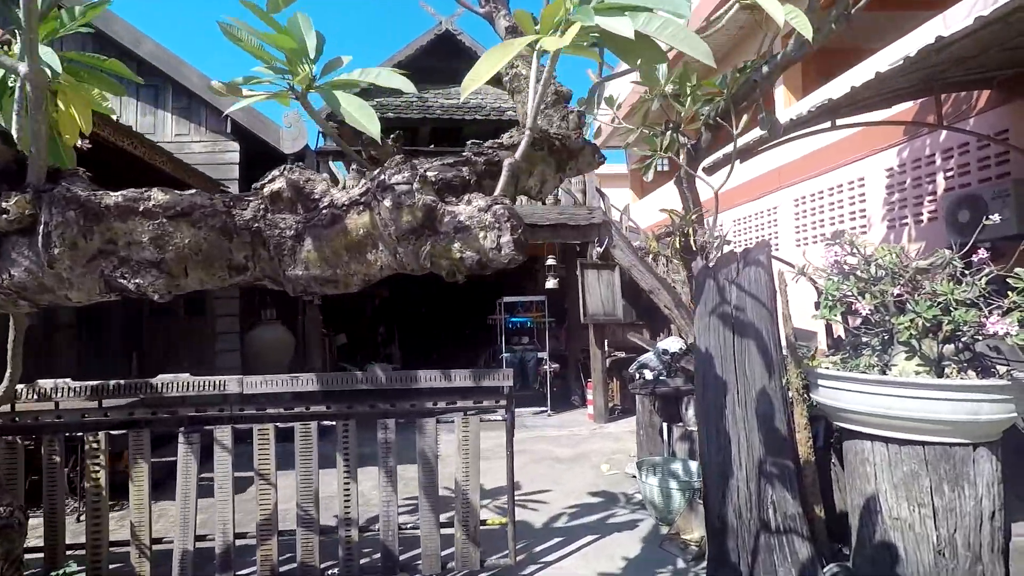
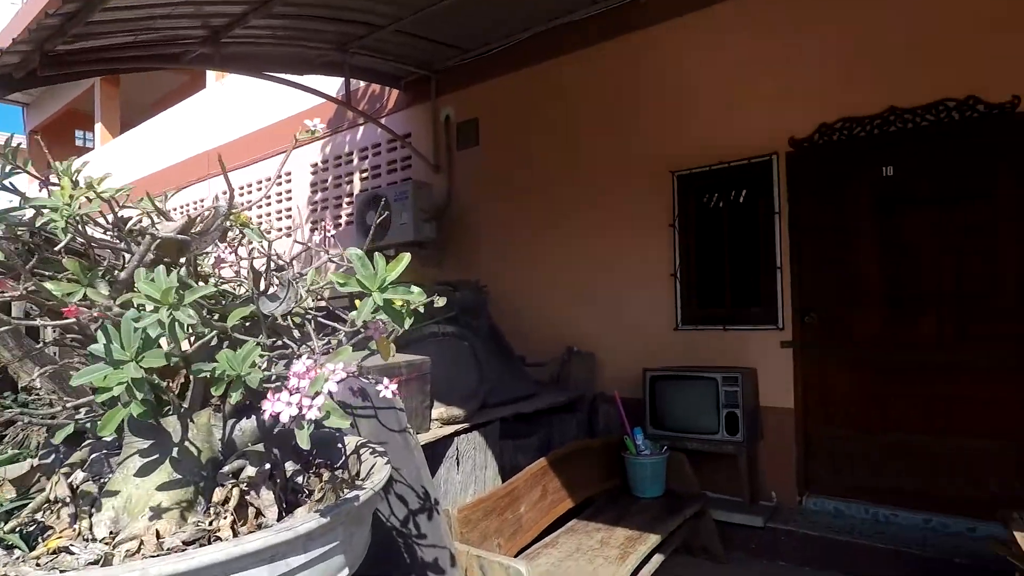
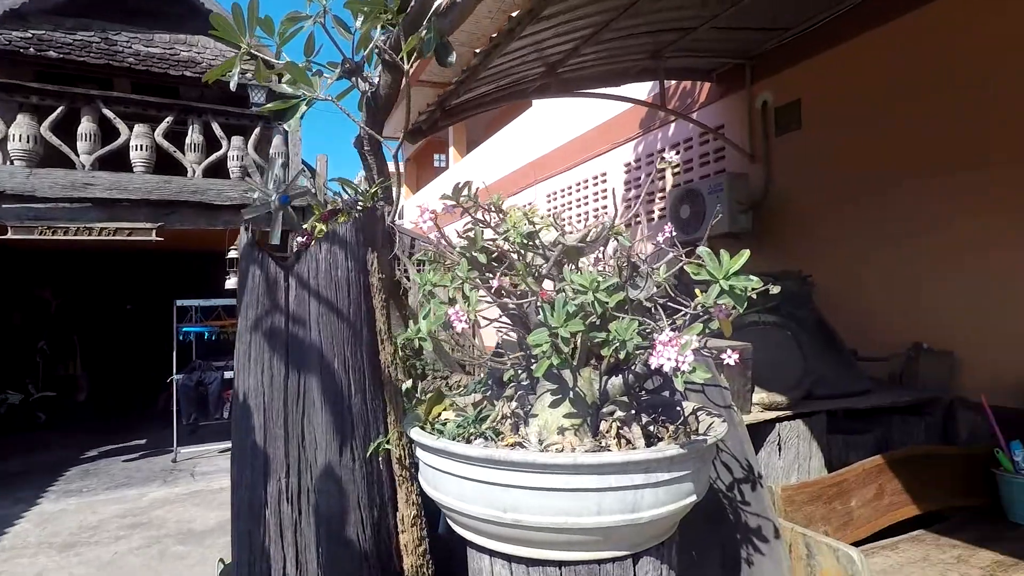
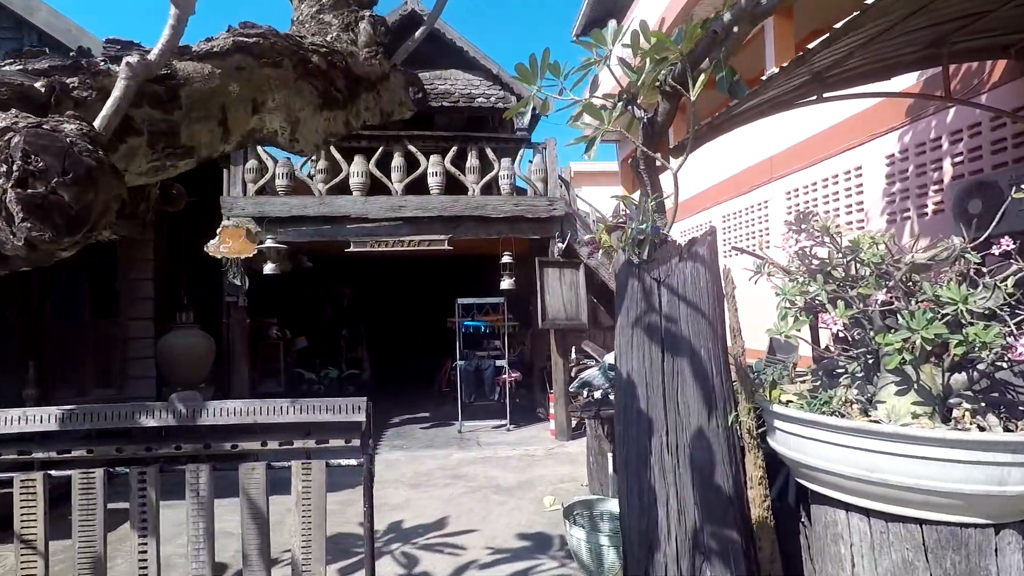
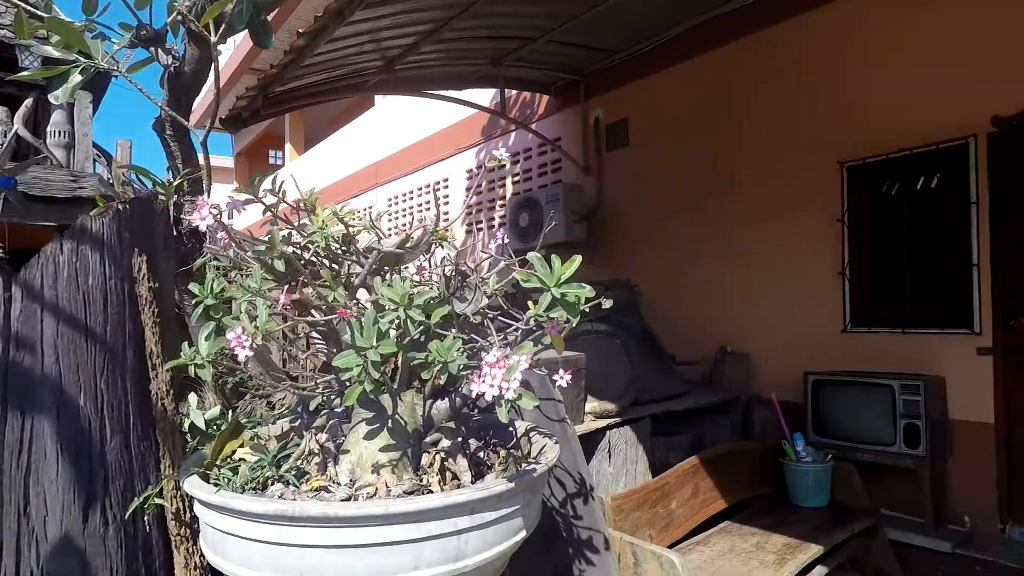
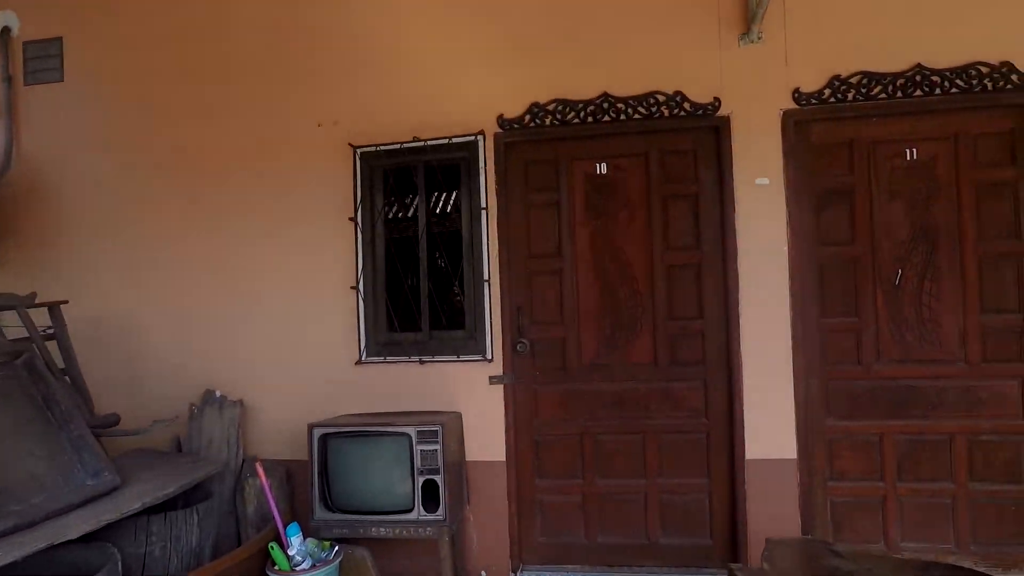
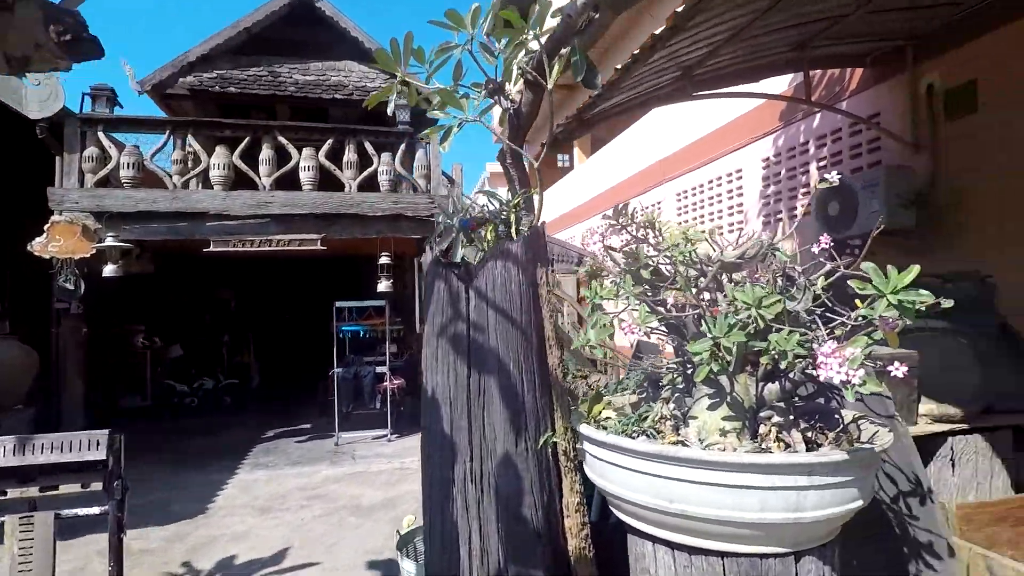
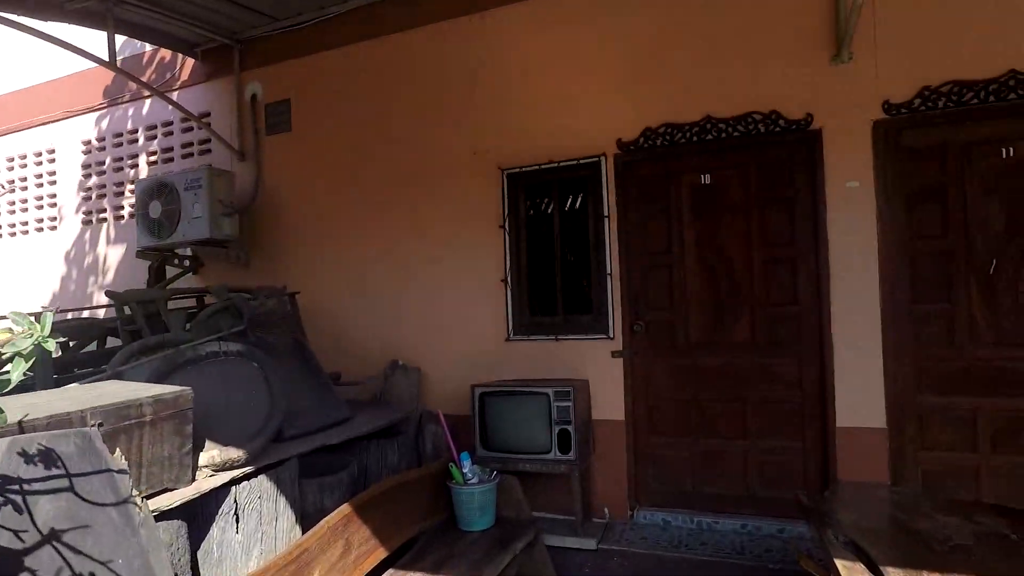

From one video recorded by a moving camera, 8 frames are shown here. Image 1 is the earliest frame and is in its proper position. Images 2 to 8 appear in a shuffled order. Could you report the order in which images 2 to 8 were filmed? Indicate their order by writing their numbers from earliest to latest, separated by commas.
4, 7, 3, 5, 2, 8, 6
